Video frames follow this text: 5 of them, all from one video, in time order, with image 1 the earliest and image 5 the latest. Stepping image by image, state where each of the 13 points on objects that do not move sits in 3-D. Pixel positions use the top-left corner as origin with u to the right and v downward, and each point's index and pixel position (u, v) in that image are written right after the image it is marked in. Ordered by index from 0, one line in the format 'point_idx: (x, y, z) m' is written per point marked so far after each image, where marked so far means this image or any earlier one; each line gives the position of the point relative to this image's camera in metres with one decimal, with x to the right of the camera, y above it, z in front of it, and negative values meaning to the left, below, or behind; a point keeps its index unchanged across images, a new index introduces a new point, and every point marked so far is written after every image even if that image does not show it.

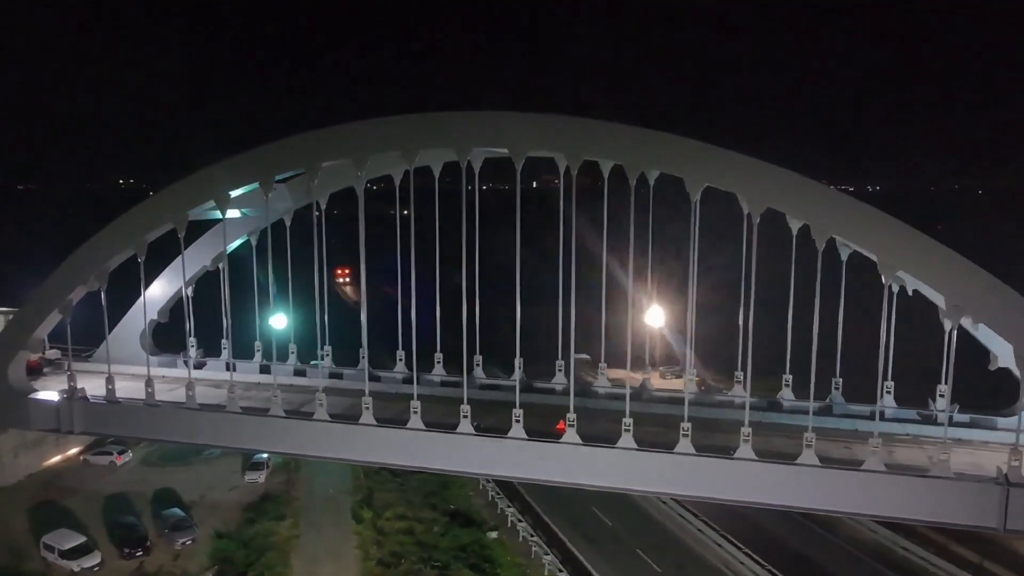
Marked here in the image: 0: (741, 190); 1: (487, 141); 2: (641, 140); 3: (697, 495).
0: (+3.2, +1.4, +10.6) m
1: (-0.4, +2.3, +11.9) m
2: (+1.9, +2.2, +11.0) m
3: (+2.8, -3.2, +11.5) m
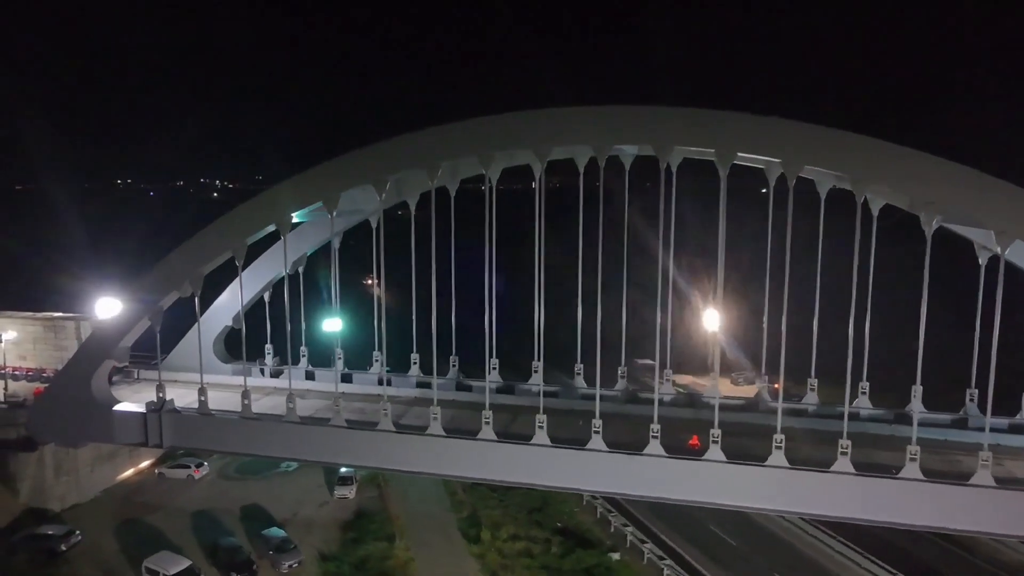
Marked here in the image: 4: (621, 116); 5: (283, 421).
0: (+5.4, +1.3, +9.8) m
1: (+1.7, +2.2, +11.1) m
2: (+4.0, +2.1, +10.3) m
3: (+5.0, -3.3, +10.8) m
4: (+1.6, +2.5, +11.1) m
5: (-4.0, -2.4, +13.2) m
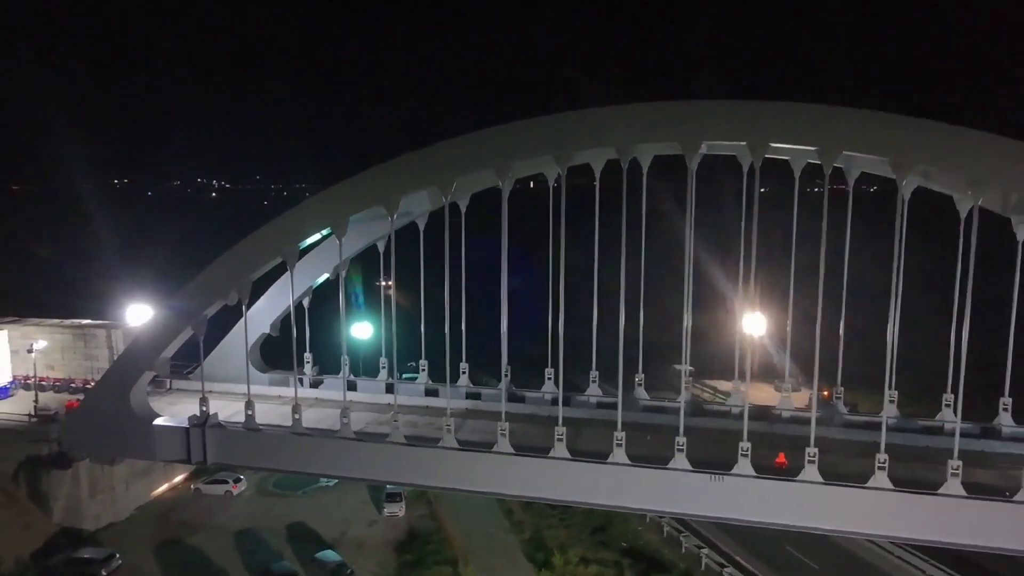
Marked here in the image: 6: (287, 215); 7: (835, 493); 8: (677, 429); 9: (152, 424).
0: (+6.5, +1.2, +9.1) m
1: (+2.9, +2.1, +10.3) m
2: (+5.2, +2.0, +9.5) m
3: (+6.1, -3.4, +10.0) m
4: (+2.8, +2.4, +10.3) m
5: (-2.9, -2.5, +12.4) m
6: (-3.7, +1.2, +12.2) m
7: (+4.5, -2.9, +10.4) m
8: (+3.0, -2.5, +13.4) m
9: (-6.3, -2.4, +13.0) m
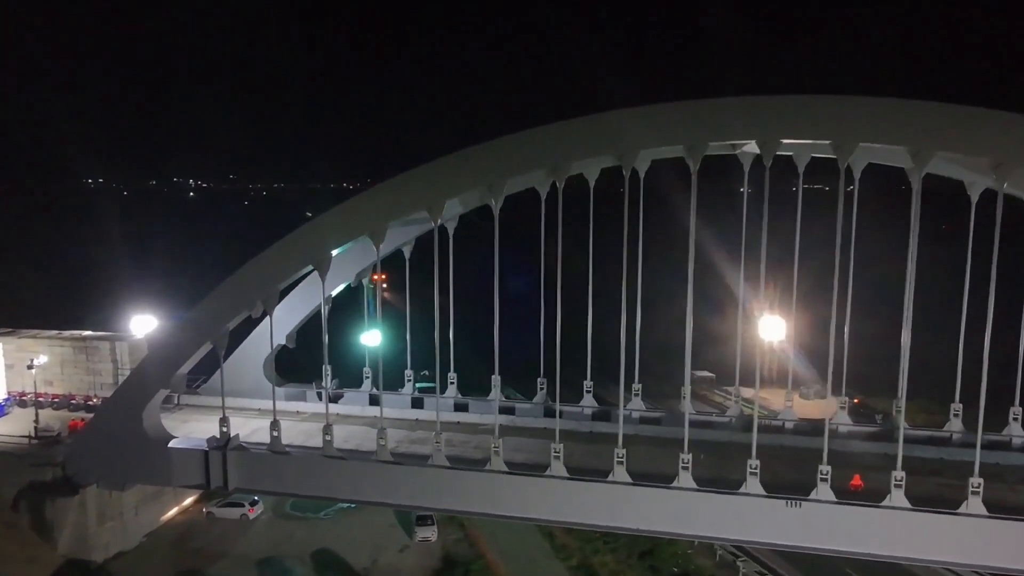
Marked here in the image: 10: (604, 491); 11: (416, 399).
0: (+7.4, +1.0, +8.4) m
1: (+3.7, +2.0, +9.5) m
2: (+6.0, +1.8, +8.8) m
3: (+6.9, -3.5, +9.3) m
4: (+3.6, +2.3, +9.5) m
5: (-2.1, -2.6, +11.5) m
6: (-2.9, +1.0, +11.2) m
7: (+5.3, -3.0, +9.6) m
8: (+3.8, -2.7, +12.6) m
9: (-5.5, -2.5, +12.0) m
10: (+1.3, -2.9, +10.7) m
11: (-2.0, -2.2, +15.1) m
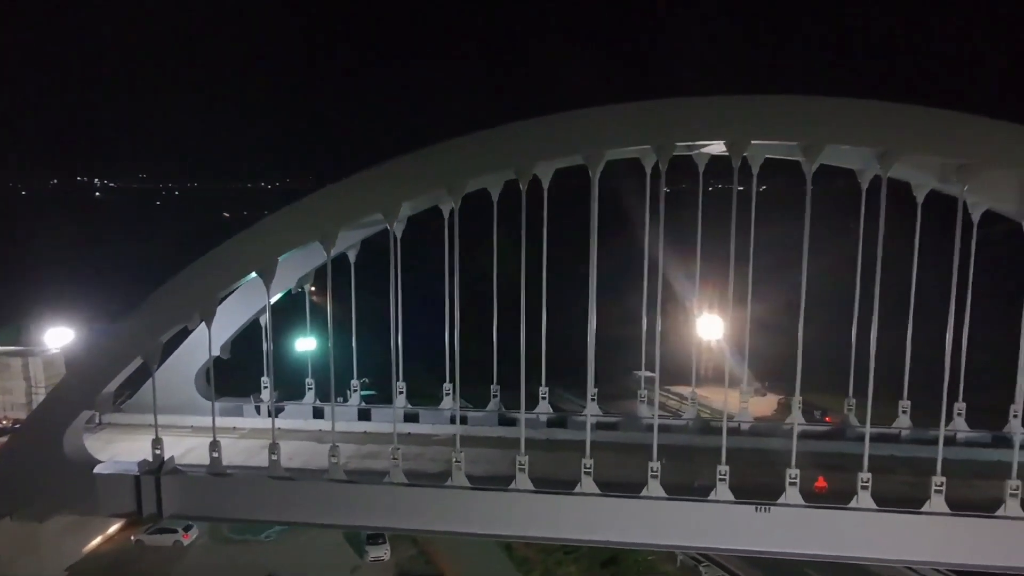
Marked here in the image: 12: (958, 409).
0: (+7.0, +1.0, +8.6) m
1: (+3.2, +1.9, +9.4) m
2: (+5.6, +1.8, +8.9) m
3: (+6.6, -3.5, +9.5) m
4: (+3.1, +2.3, +9.4) m
5: (-2.7, -2.8, +10.7) m
6: (-3.5, +0.9, +10.4) m
7: (+4.9, -3.0, +9.7) m
8: (+3.0, -2.7, +12.4) m
9: (-6.1, -2.7, +10.9) m
10: (+0.8, -3.0, +10.4) m
11: (-2.9, -2.3, +14.3) m
12: (+7.7, -2.1, +12.9) m
